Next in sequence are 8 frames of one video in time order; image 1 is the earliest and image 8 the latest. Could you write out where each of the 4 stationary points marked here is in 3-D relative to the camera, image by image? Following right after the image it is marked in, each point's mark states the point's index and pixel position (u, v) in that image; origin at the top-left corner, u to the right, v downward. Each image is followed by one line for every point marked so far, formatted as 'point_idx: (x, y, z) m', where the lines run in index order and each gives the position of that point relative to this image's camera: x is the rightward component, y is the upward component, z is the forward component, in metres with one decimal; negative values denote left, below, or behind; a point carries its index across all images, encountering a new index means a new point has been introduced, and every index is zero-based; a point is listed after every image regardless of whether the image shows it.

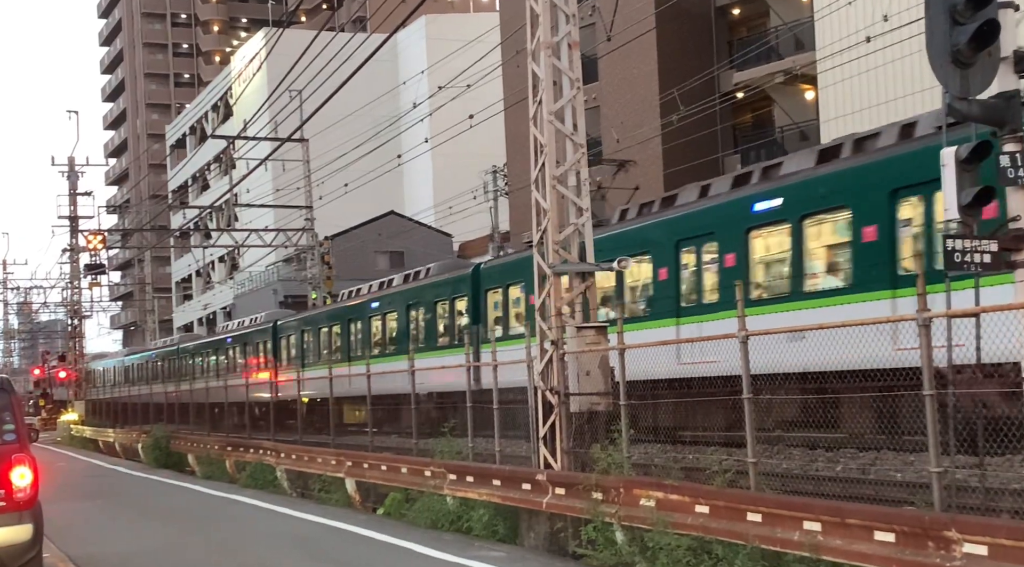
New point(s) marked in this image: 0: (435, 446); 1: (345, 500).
0: (-0.8, -1.7, +13.9) m
1: (-2.1, -2.7, +16.3) m
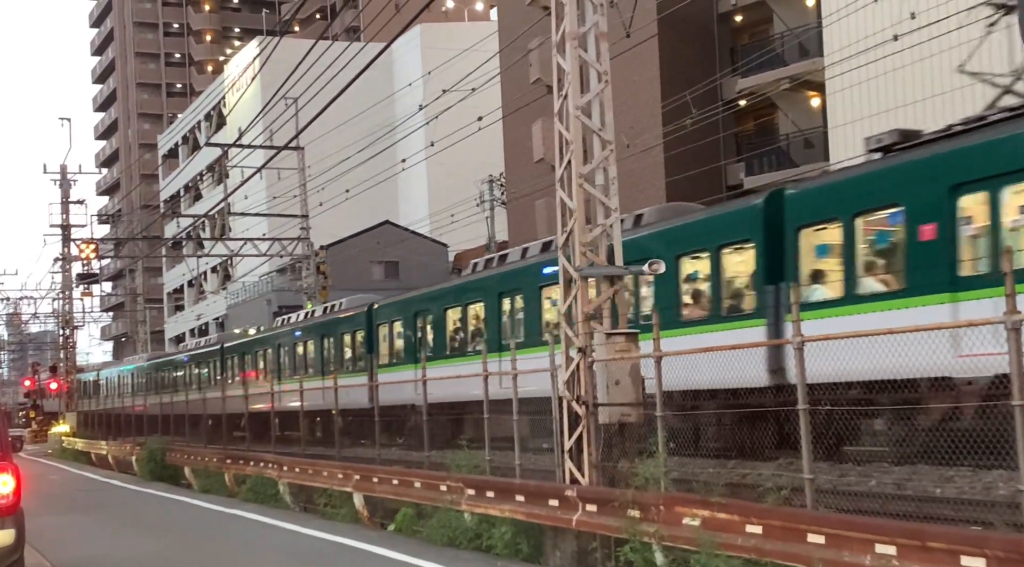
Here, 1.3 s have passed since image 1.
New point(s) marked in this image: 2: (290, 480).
0: (-0.6, -1.8, +13.3) m
1: (-1.9, -2.8, +15.6) m
2: (-3.1, -2.7, +18.0) m
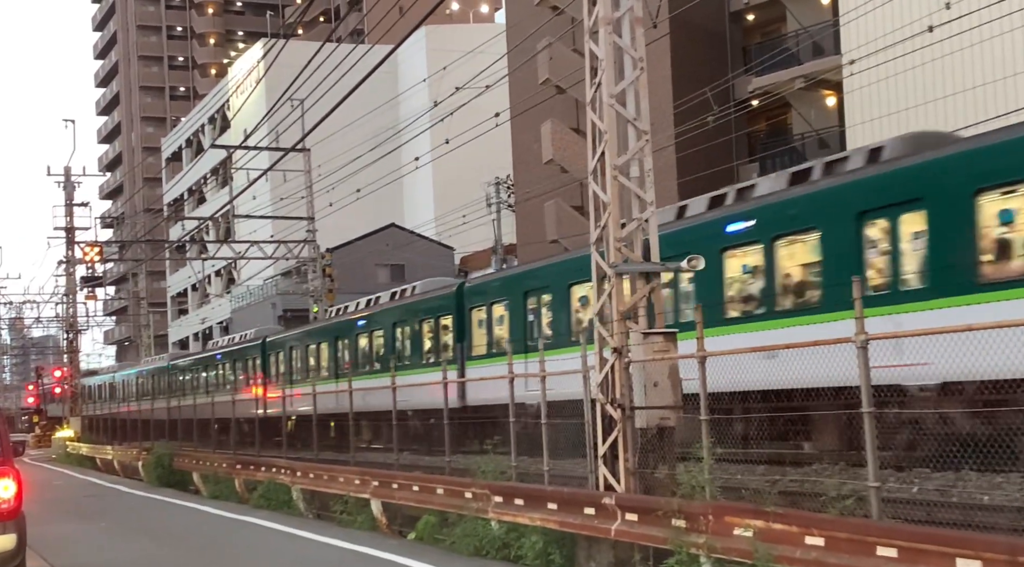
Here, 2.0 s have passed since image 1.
0: (-0.4, -1.8, +12.8) m
1: (-1.6, -2.7, +15.1) m
2: (-2.8, -2.7, +17.5) m
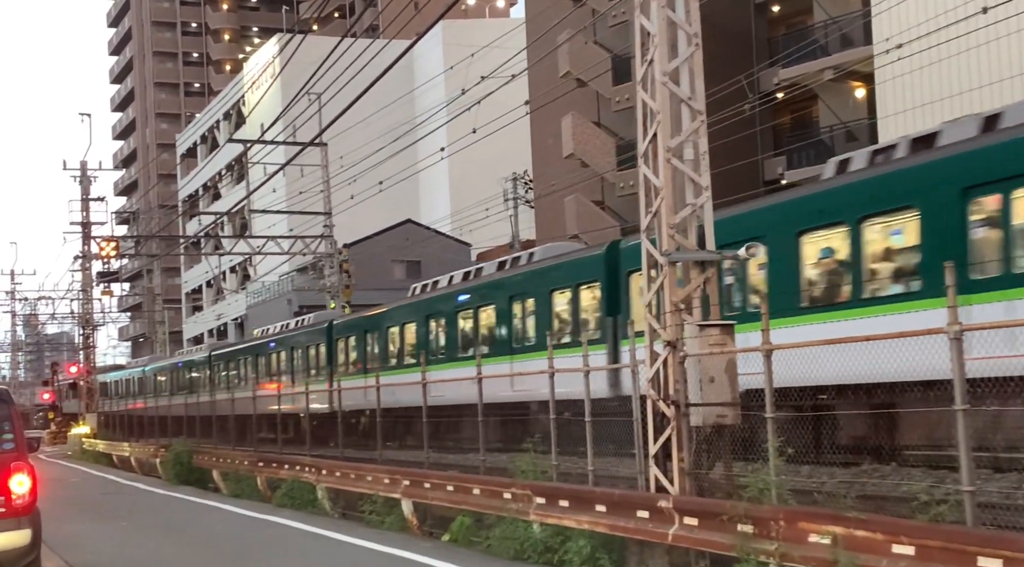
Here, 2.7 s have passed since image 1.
0: (0.0, -1.7, +12.2) m
1: (-1.2, -2.7, +14.5) m
2: (-2.4, -2.6, +16.9) m
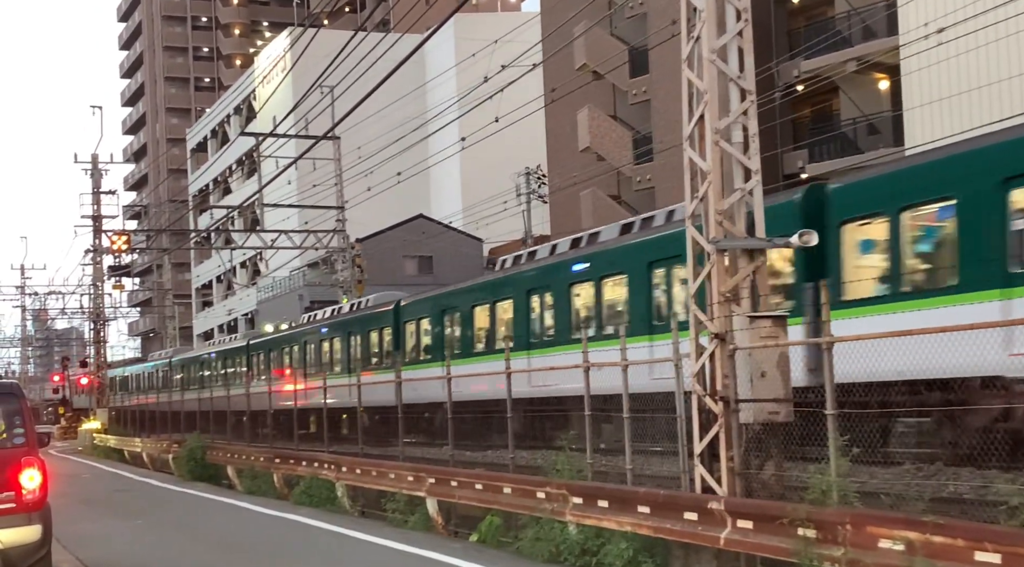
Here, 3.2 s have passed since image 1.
0: (+0.3, -1.6, +11.7) m
1: (-0.9, -2.6, +14.1) m
2: (-2.1, -2.5, +16.5) m
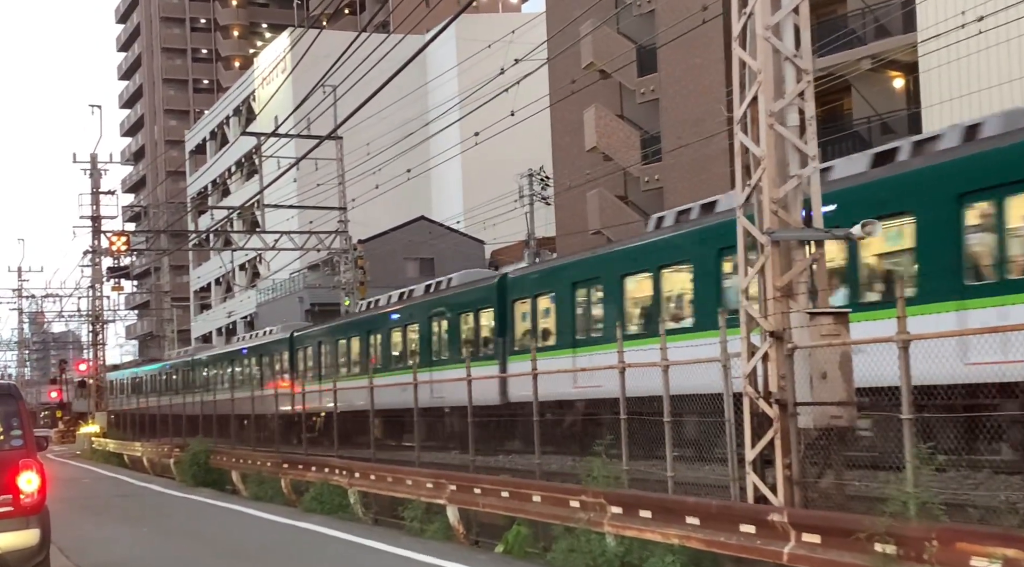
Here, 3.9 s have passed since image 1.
0: (+0.6, -1.6, +11.0) m
1: (-0.7, -2.5, +13.4) m
2: (-1.8, -2.5, +15.8) m
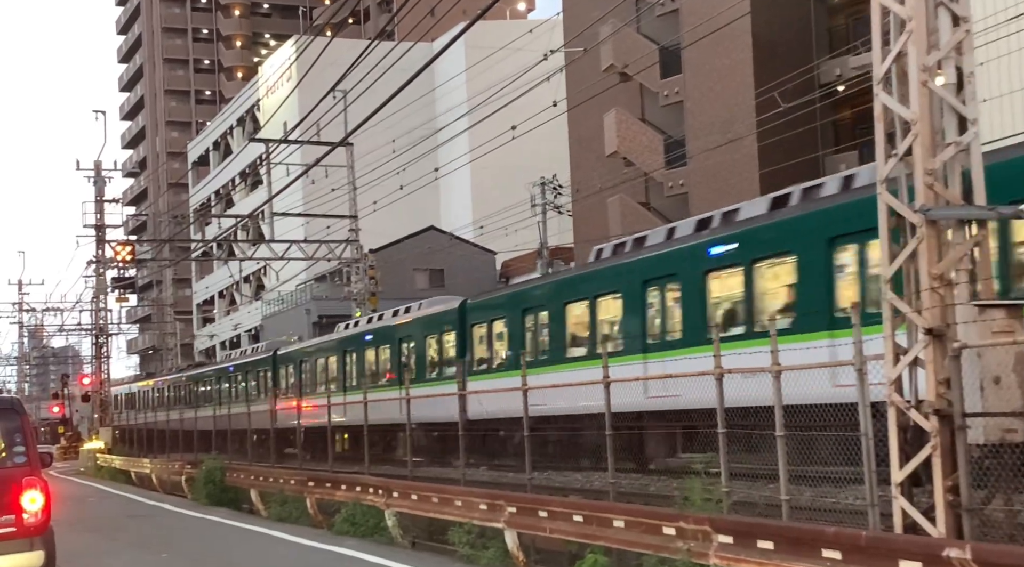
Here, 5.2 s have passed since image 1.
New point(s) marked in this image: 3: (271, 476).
0: (+1.2, -1.5, +9.6) m
1: (-0.1, -2.5, +12.0) m
2: (-1.2, -2.5, +14.4) m
3: (-3.5, -2.8, +19.4) m
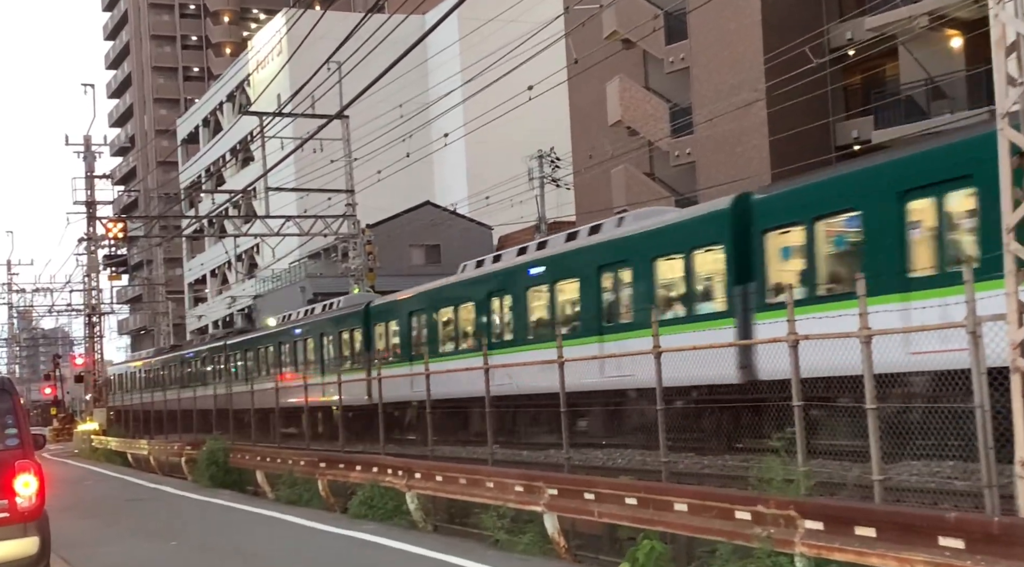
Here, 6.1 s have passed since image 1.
0: (+1.5, -1.2, +8.7) m
1: (+0.2, -2.2, +11.1) m
2: (-0.9, -2.1, +13.5) m
3: (-3.3, -2.4, +18.5) m
